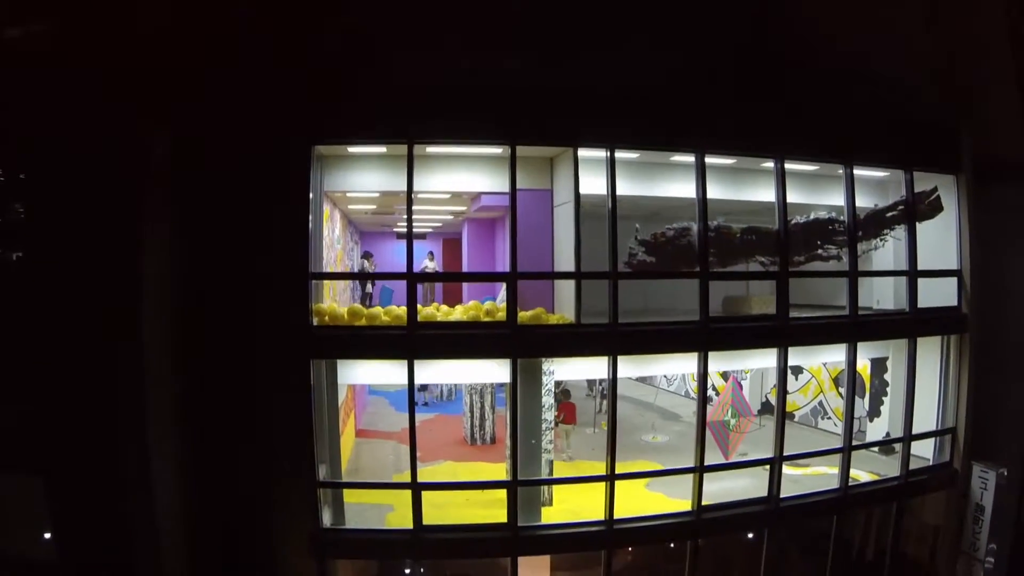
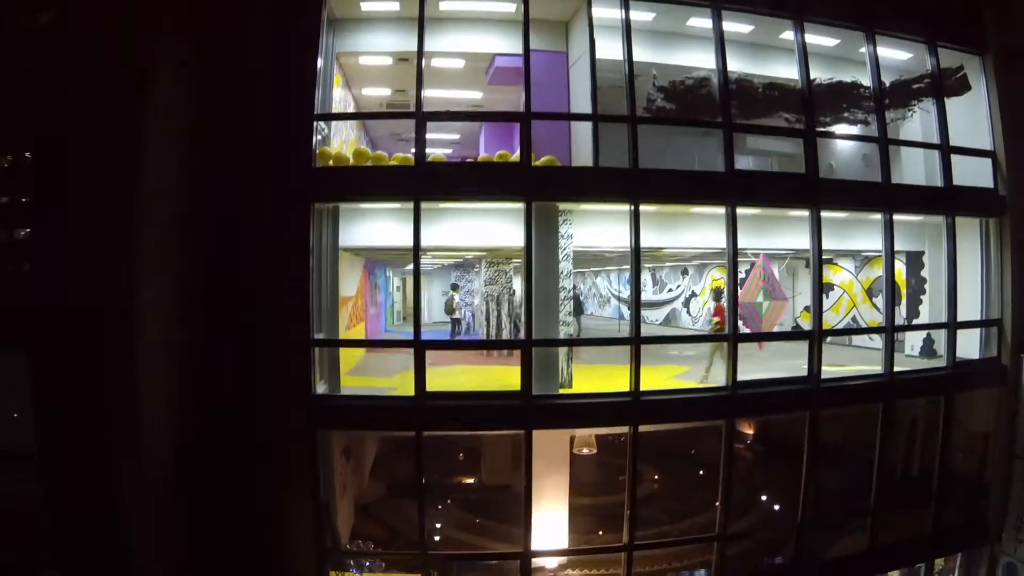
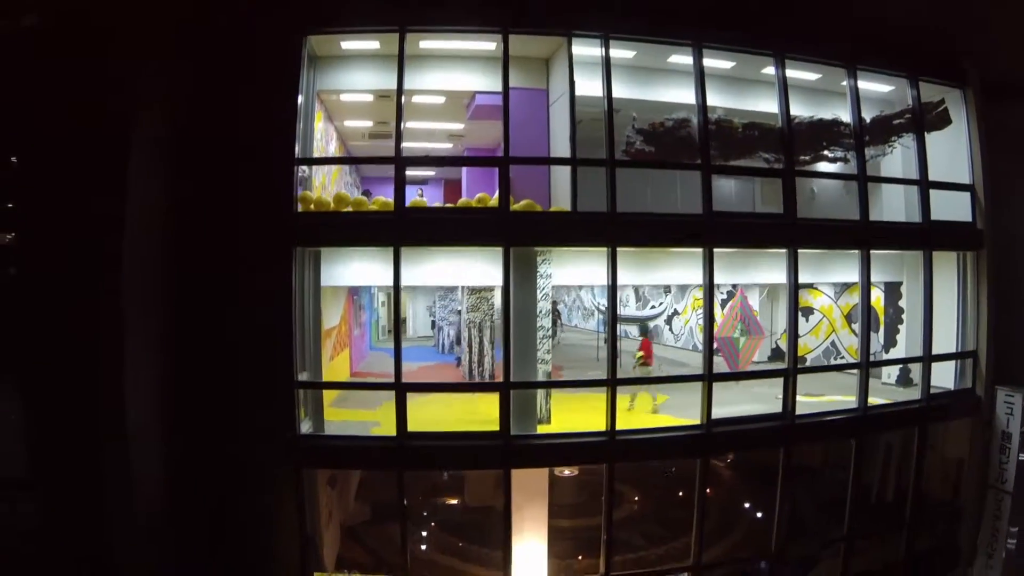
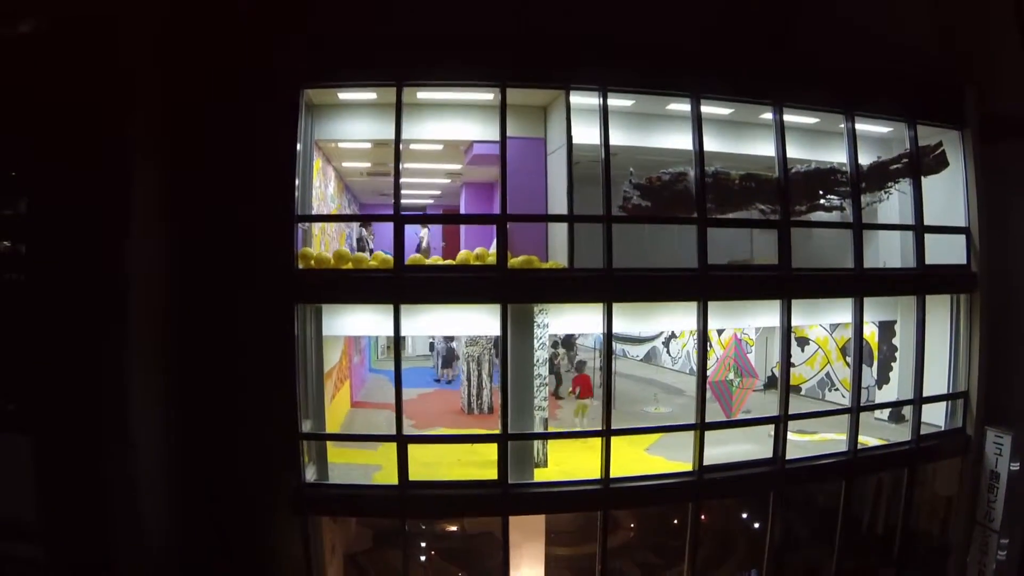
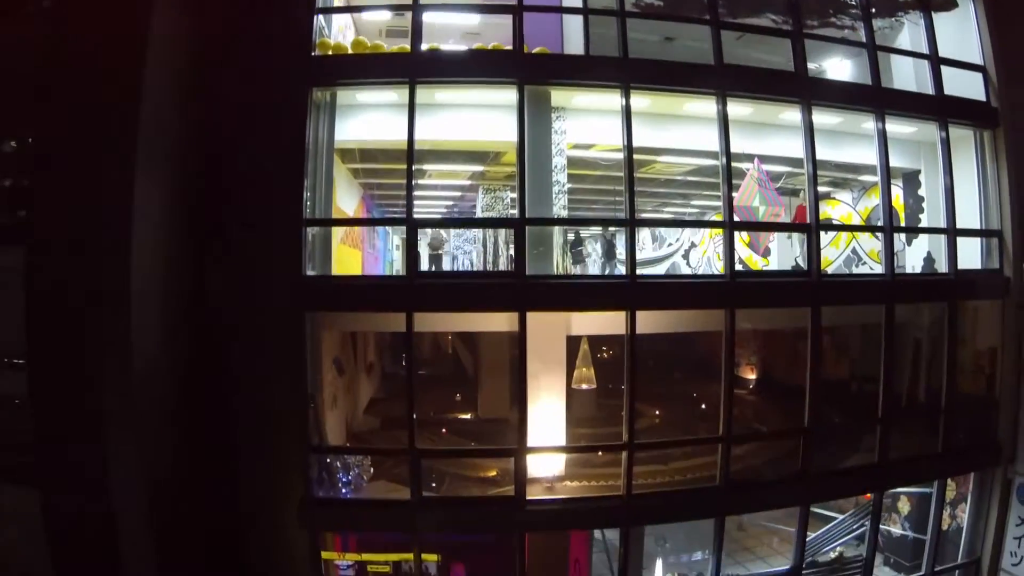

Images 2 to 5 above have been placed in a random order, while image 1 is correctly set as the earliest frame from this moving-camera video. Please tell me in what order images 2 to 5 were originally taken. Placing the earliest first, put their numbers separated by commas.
4, 3, 2, 5
